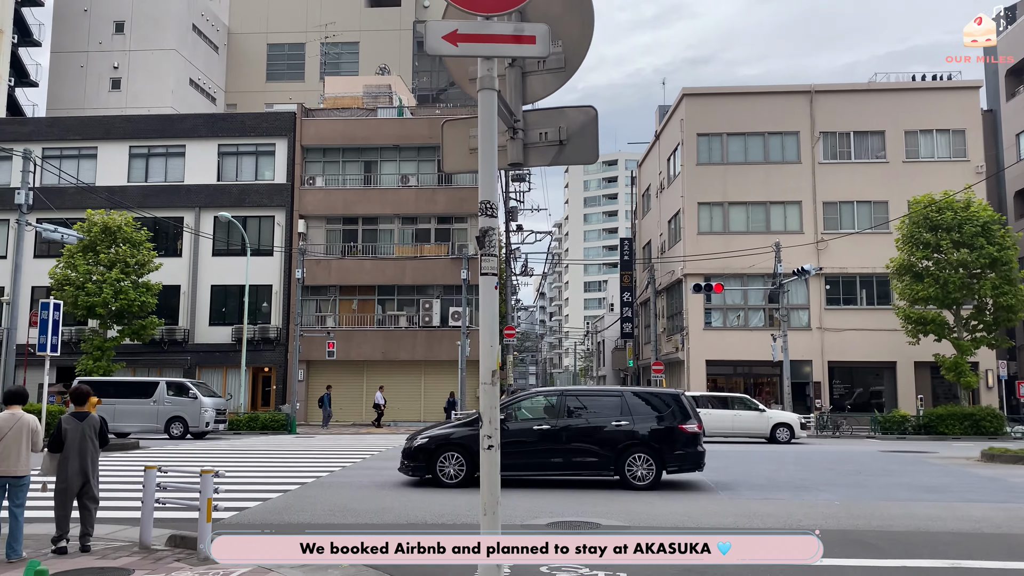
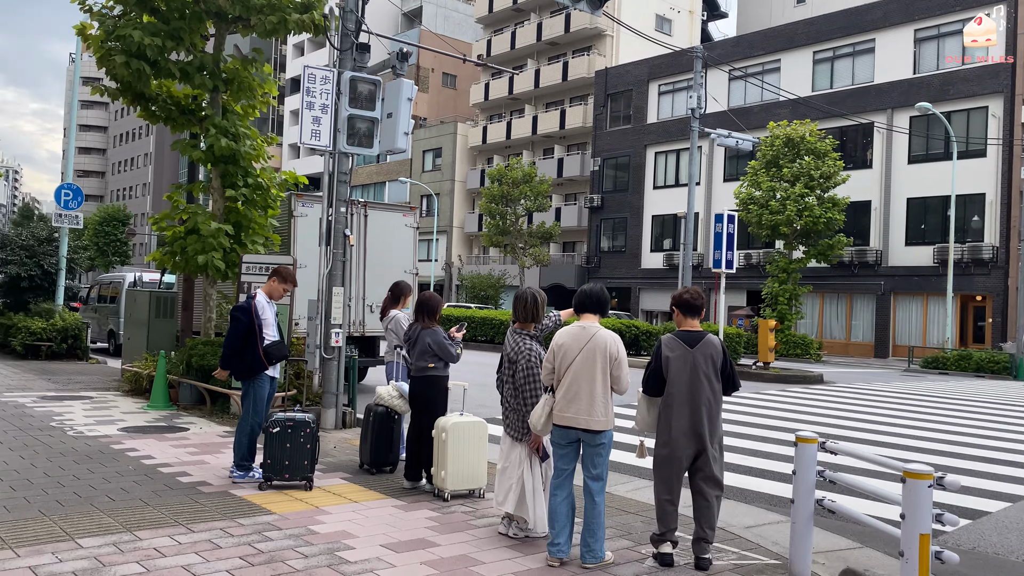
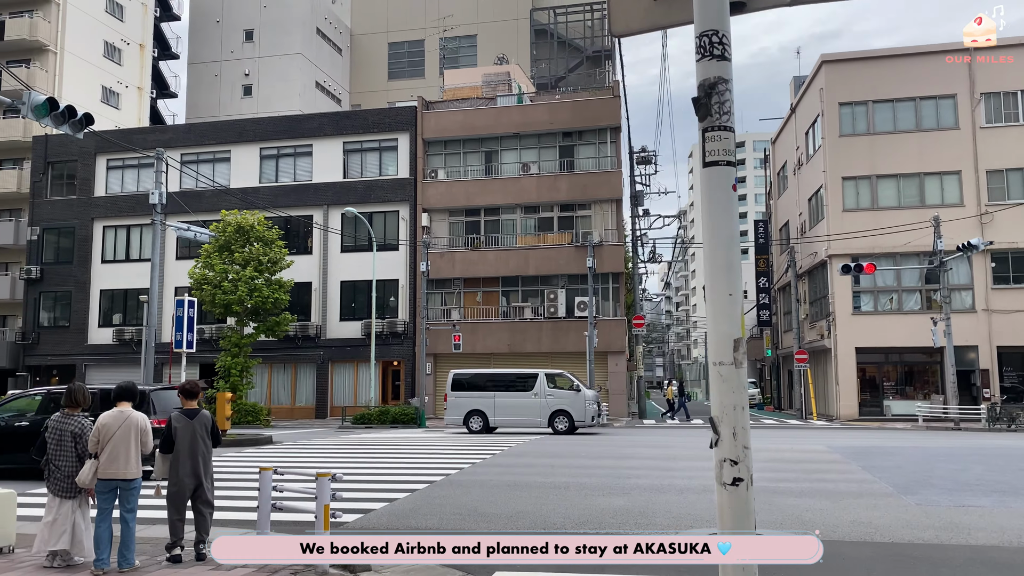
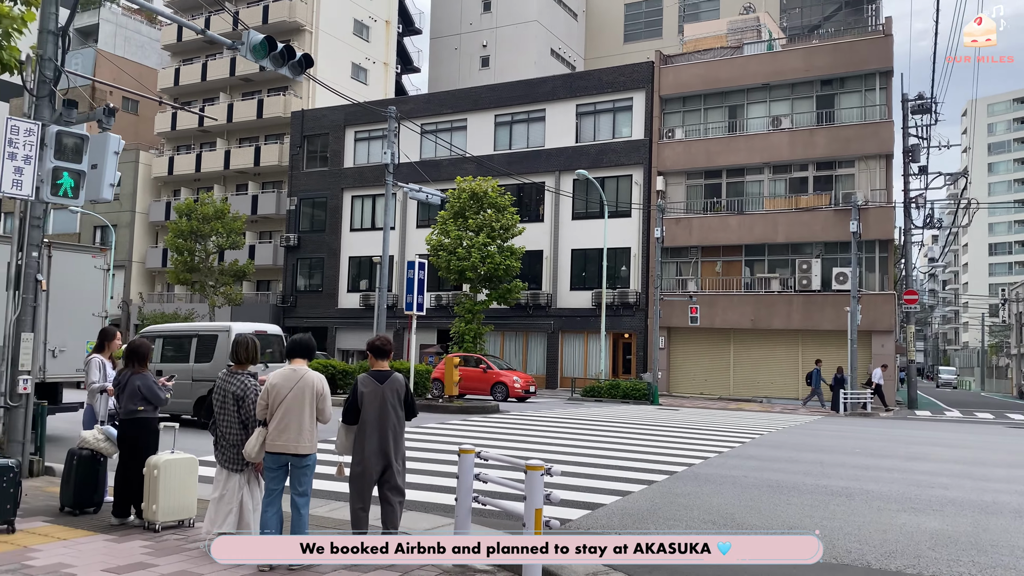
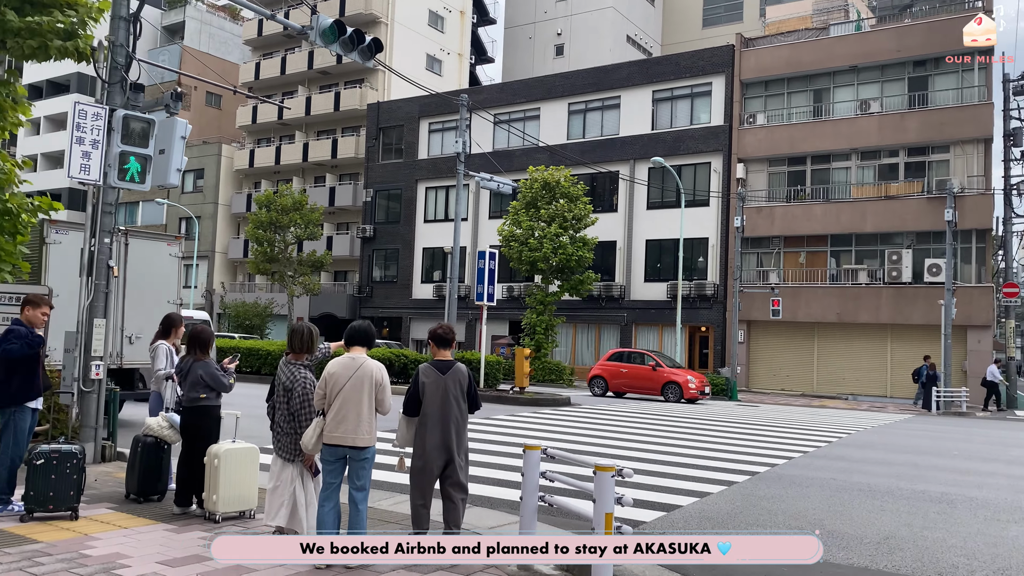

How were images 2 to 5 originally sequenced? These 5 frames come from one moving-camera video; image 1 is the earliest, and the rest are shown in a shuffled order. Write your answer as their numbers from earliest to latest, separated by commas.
3, 4, 5, 2
